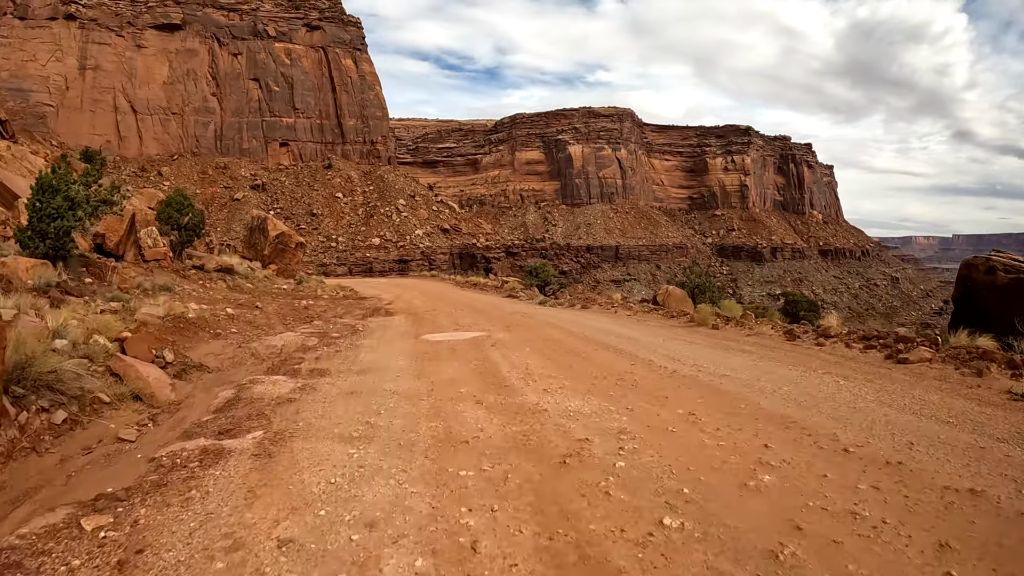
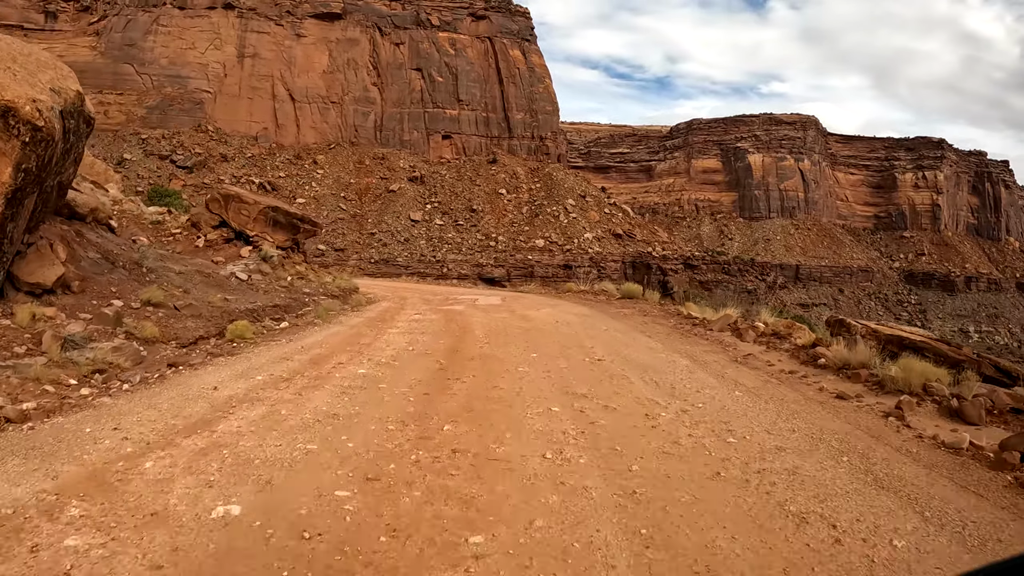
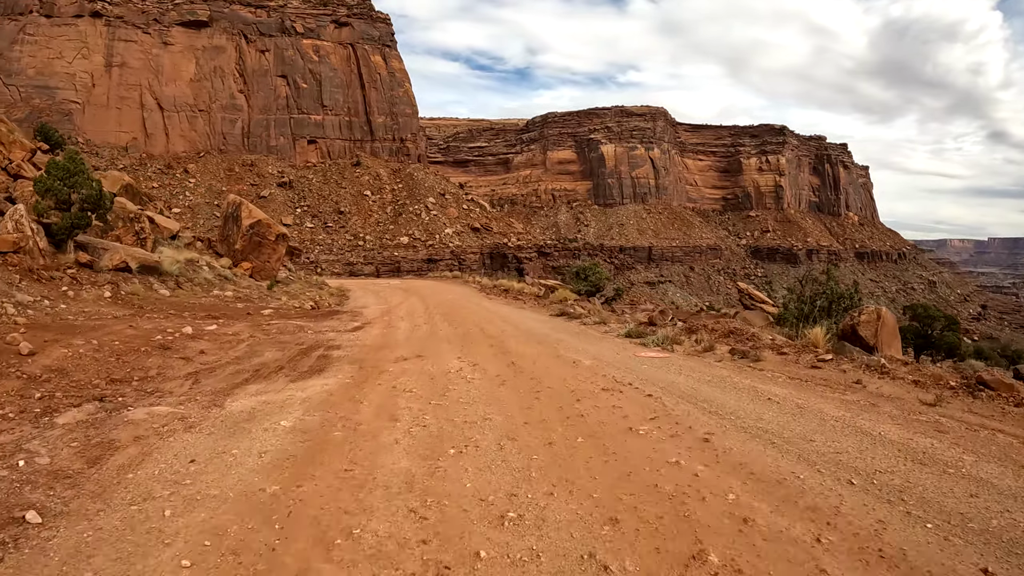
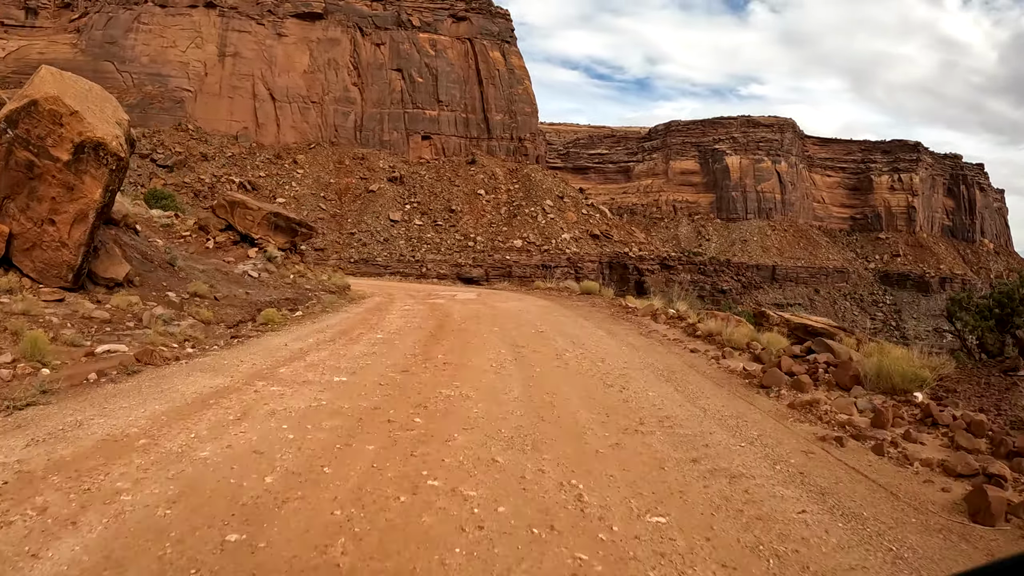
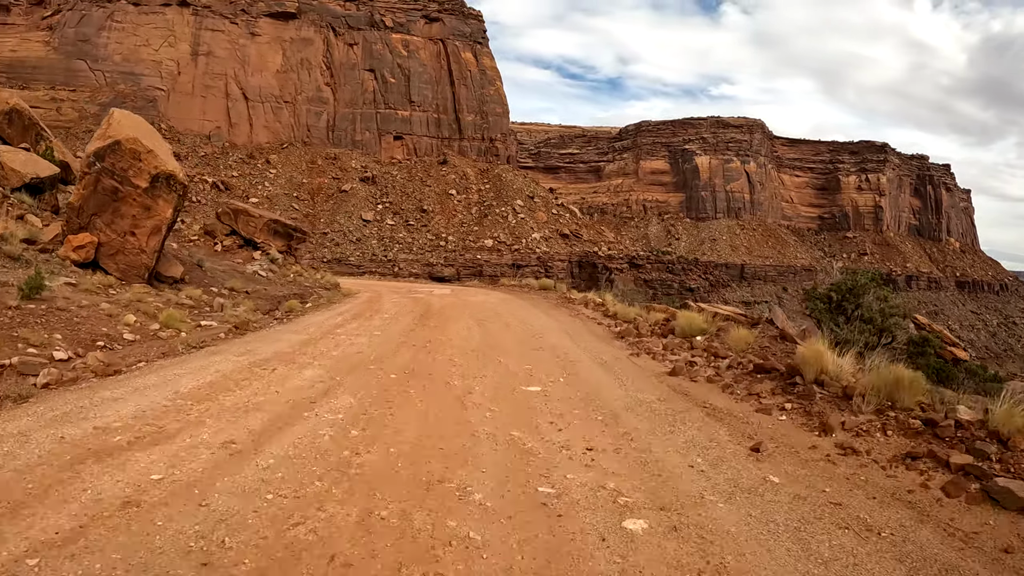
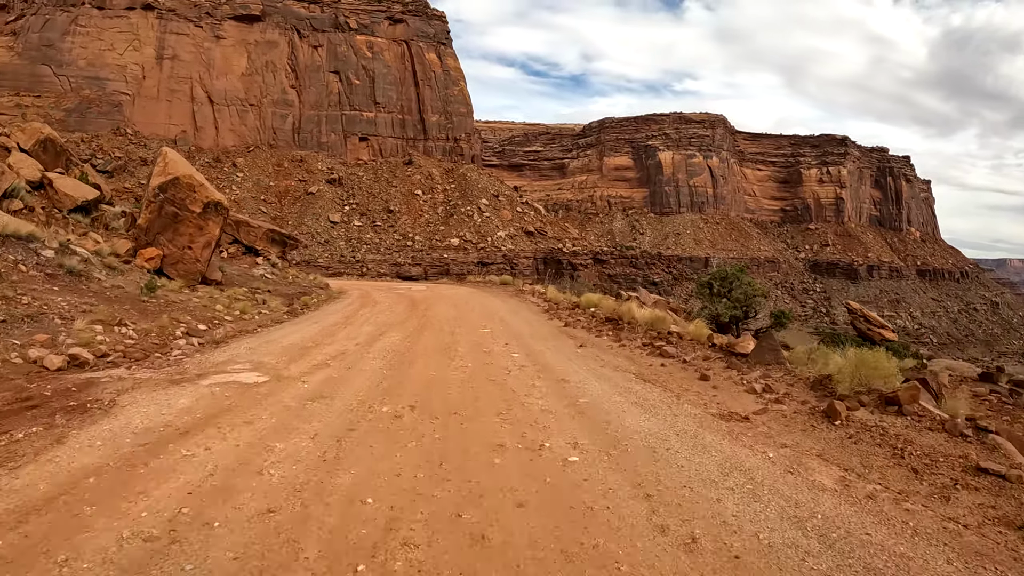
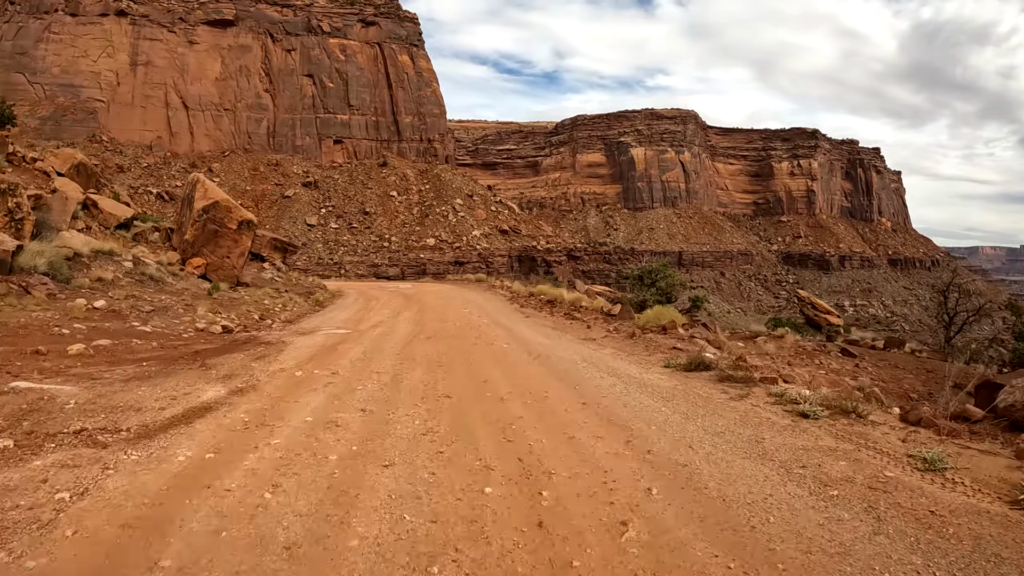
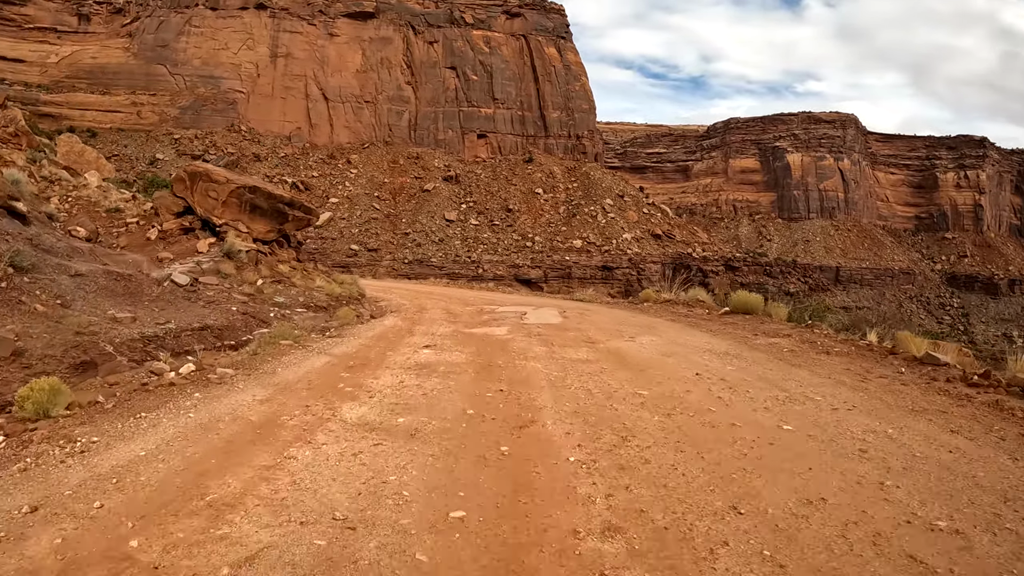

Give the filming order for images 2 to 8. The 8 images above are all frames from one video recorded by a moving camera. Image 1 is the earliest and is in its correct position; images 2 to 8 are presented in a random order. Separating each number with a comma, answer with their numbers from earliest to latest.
3, 7, 6, 5, 4, 2, 8
